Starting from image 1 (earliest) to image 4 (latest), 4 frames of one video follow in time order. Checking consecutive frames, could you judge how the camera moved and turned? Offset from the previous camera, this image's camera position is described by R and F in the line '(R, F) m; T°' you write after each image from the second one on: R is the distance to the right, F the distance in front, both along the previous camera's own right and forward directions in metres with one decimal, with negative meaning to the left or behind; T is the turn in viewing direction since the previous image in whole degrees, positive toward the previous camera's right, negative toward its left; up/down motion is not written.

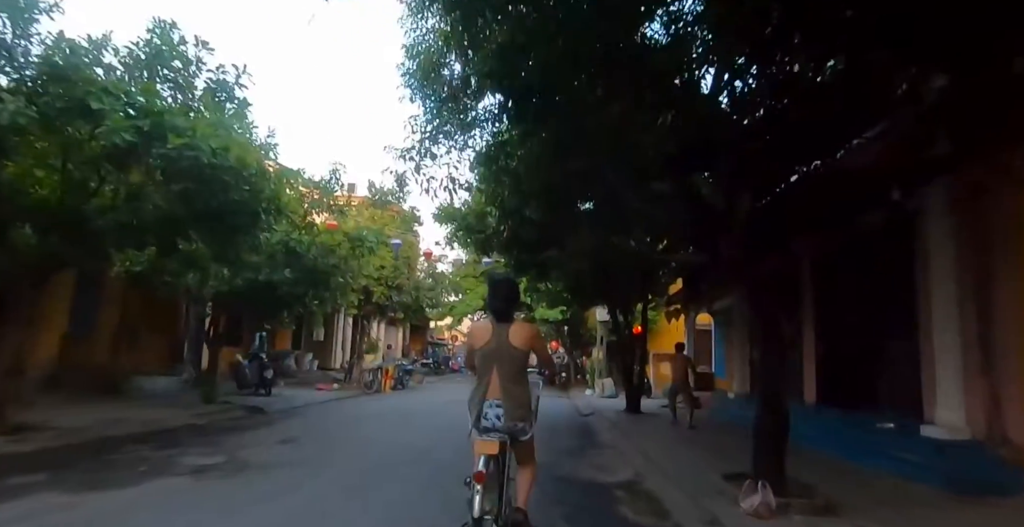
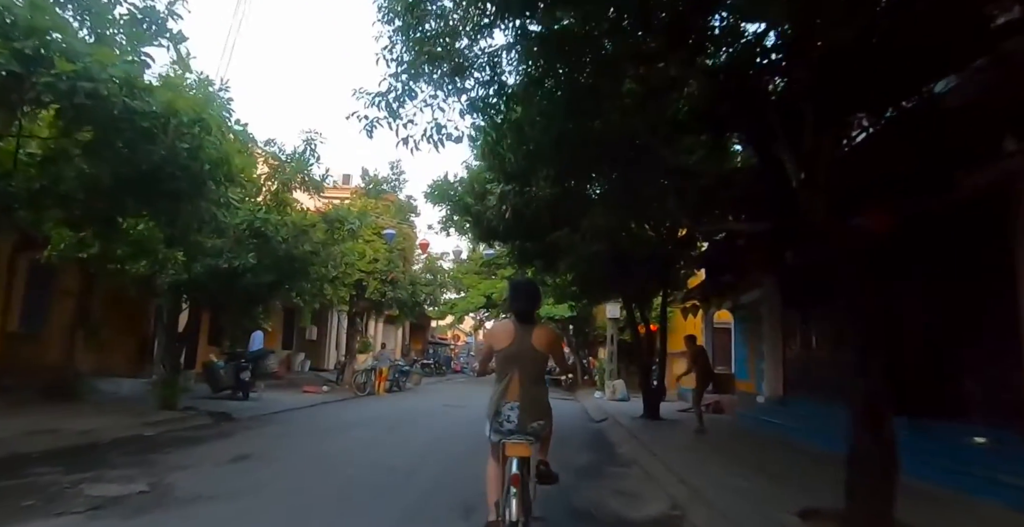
(0.0, +1.7) m; 0°
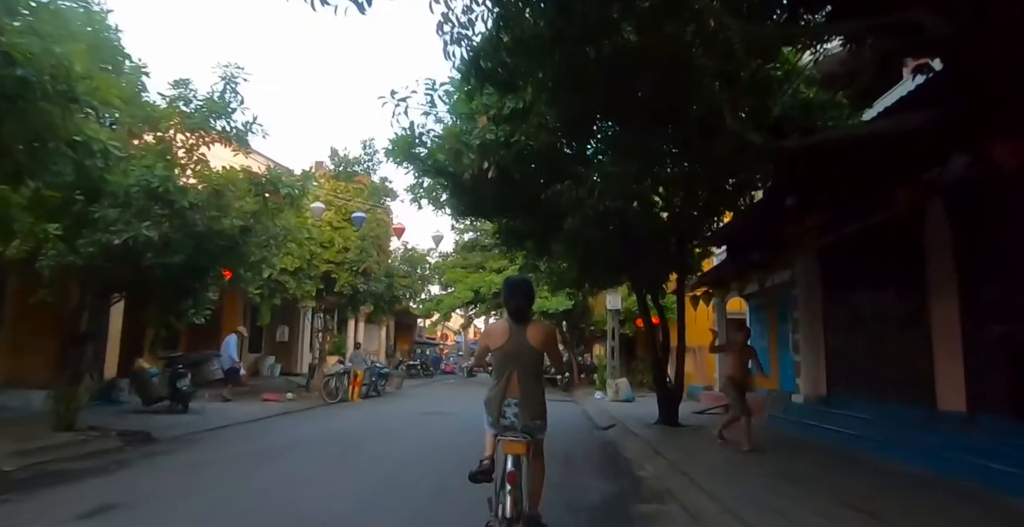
(+0.1, +2.3) m; +1°
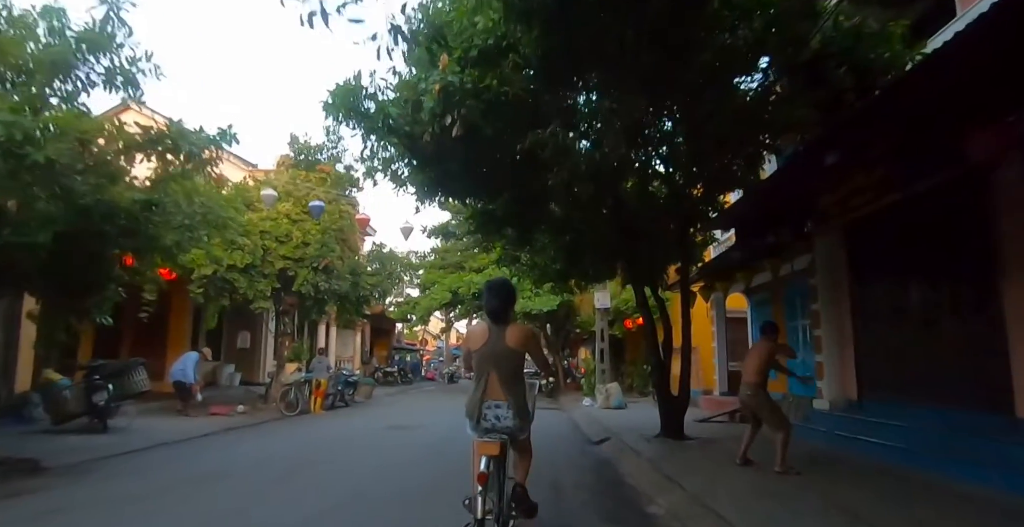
(+0.1, +1.7) m; +2°
